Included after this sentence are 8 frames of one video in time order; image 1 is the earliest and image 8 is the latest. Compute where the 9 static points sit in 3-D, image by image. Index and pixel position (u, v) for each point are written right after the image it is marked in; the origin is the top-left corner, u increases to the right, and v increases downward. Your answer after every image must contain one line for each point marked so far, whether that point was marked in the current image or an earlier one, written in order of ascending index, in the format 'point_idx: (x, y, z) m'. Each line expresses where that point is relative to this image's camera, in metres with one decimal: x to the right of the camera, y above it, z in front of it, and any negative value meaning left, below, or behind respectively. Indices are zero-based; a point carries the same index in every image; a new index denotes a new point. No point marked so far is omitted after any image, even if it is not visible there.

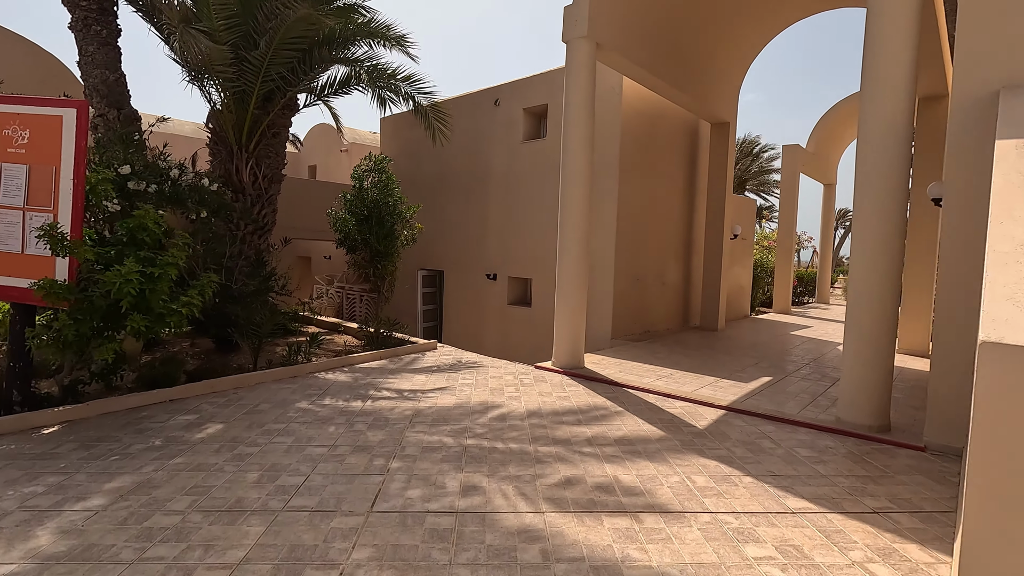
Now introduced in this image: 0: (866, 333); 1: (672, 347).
0: (+2.8, -0.4, +4.2) m
1: (+2.3, -0.8, +7.6) m
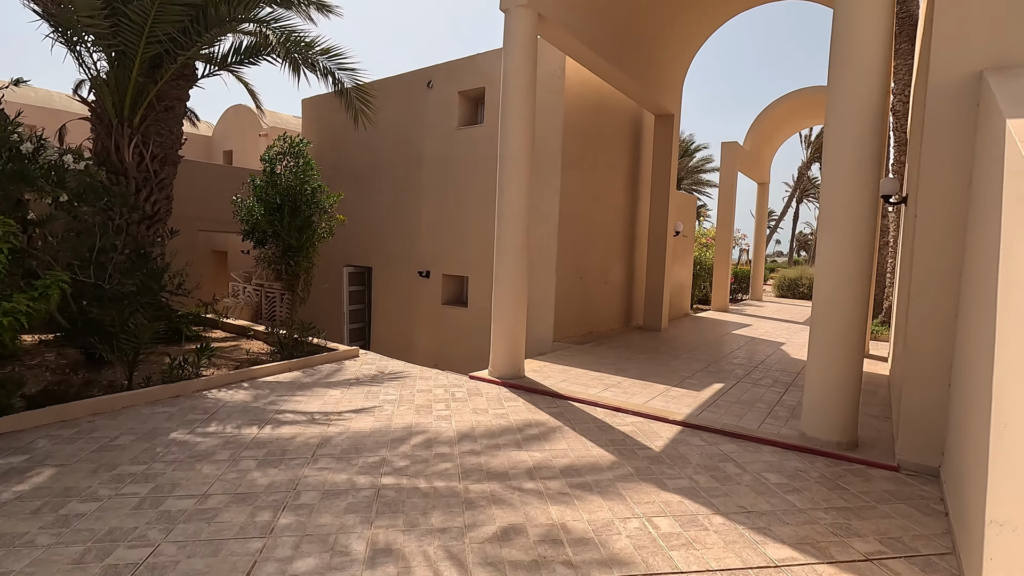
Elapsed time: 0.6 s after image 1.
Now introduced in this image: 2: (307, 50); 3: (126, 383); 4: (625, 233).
0: (+2.3, -0.4, +3.8) m
1: (+1.4, -0.8, +7.2) m
2: (-2.6, +3.1, +6.9) m
3: (-3.5, -0.9, +4.8) m
4: (+2.0, +1.0, +9.3) m
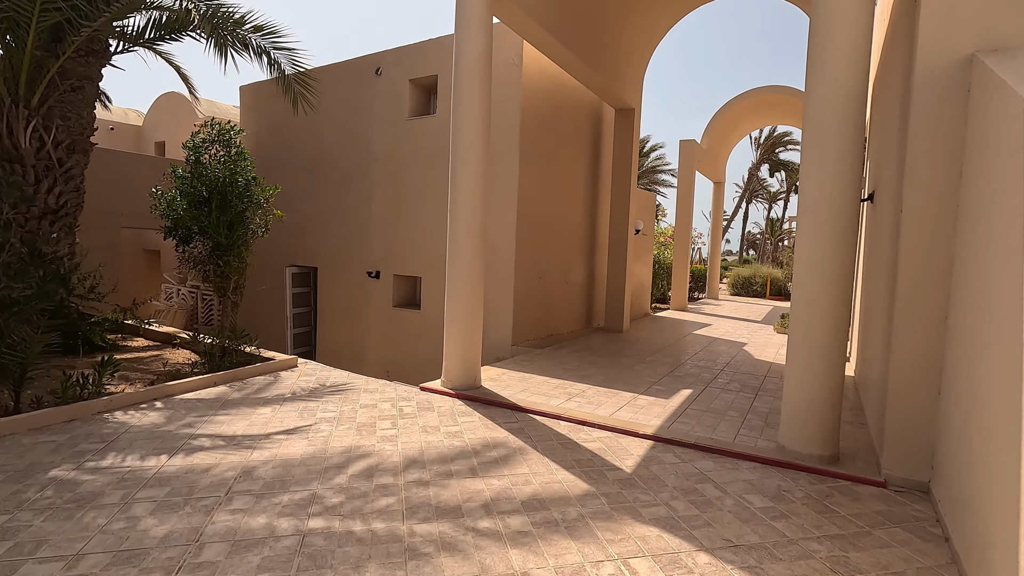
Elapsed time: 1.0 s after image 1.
0: (+2.0, -0.4, +3.5) m
1: (+0.9, -0.8, +6.8) m
2: (-3.2, +3.0, +6.2) m
3: (-3.8, -0.9, +4.1) m
4: (+1.2, +1.0, +9.0) m
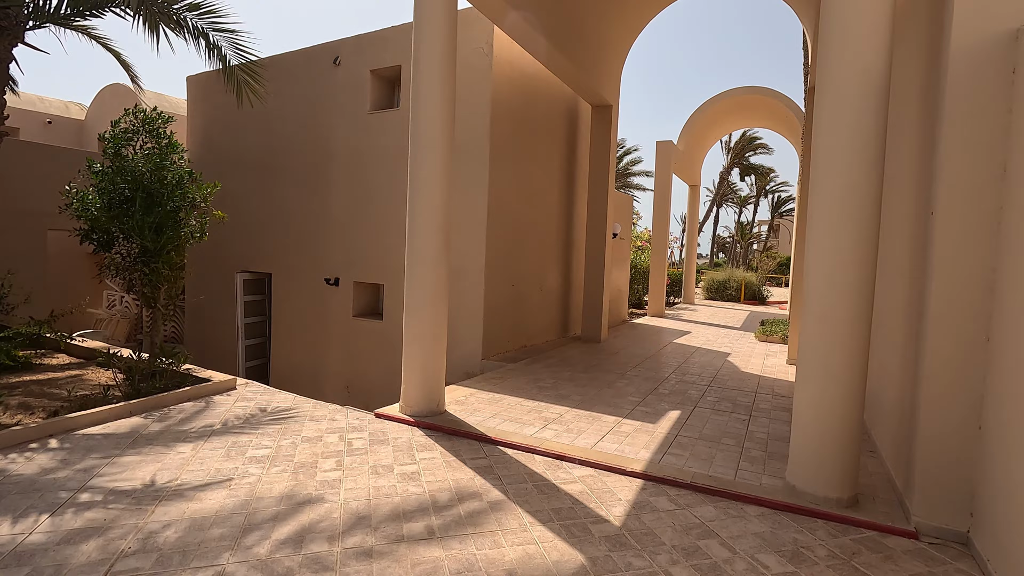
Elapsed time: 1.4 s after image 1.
0: (+1.8, -0.5, +3.0) m
1: (+0.5, -0.9, +6.3) m
2: (-3.5, +2.9, +5.5) m
3: (-4.0, -1.0, +3.3) m
4: (+0.8, +0.8, +8.5) m
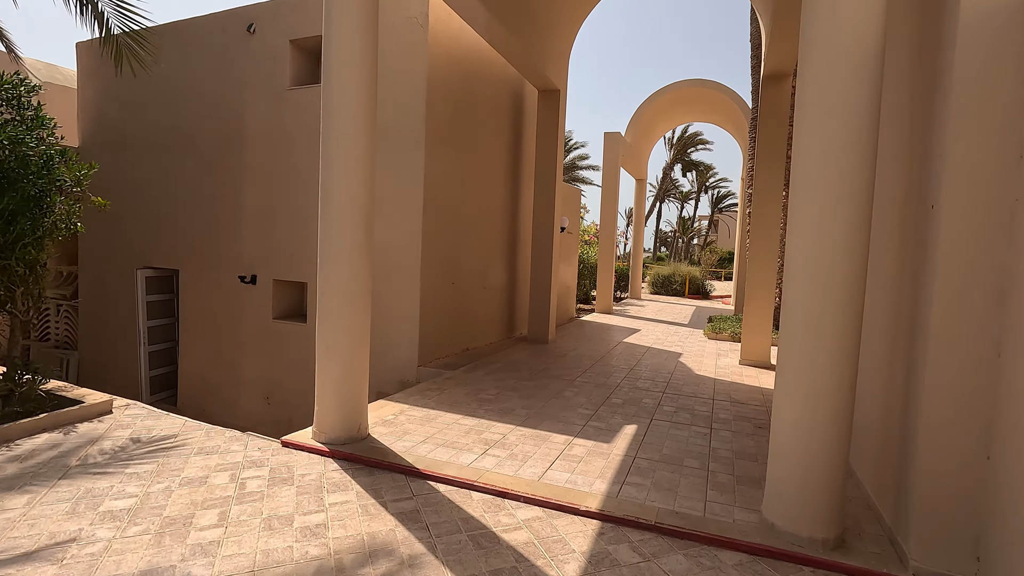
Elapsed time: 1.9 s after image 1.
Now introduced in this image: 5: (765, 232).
0: (+1.5, -0.5, +2.6) m
1: (-0.1, -0.9, +5.7) m
2: (-4.1, +2.9, +4.5) m
3: (-4.4, -1.0, +2.3) m
4: (-0.1, +0.9, +7.9) m
5: (+3.2, +0.7, +6.8) m
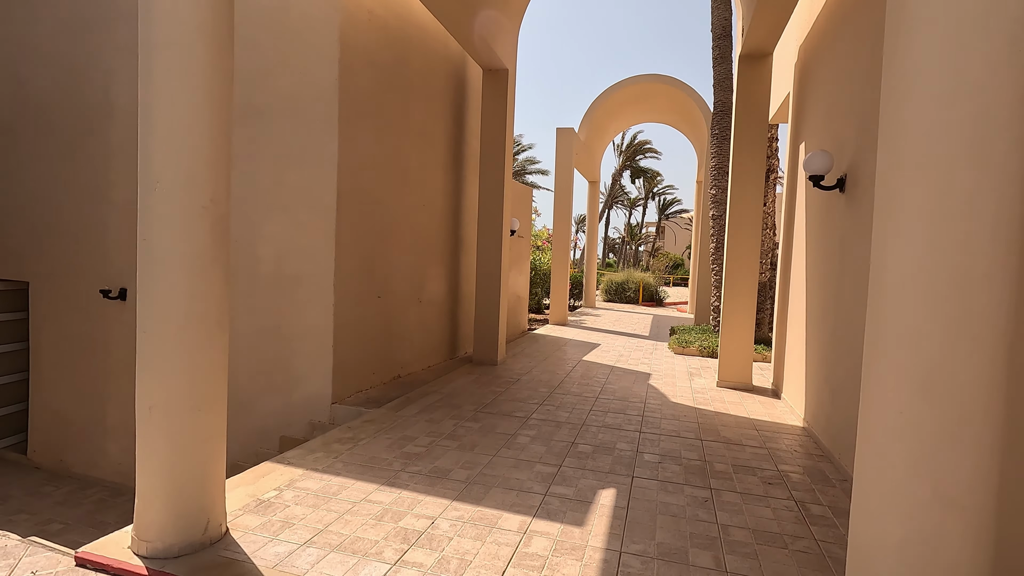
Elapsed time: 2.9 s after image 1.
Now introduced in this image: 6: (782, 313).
0: (+1.2, -0.6, +1.5) m
1: (-0.7, -1.1, +4.5) m
2: (-4.5, +2.8, +3.0) m
3: (-4.6, -1.2, +0.7) m
4: (-0.8, +0.7, +6.7) m
5: (+2.5, +0.6, +5.9) m
6: (+2.9, -0.3, +5.8) m
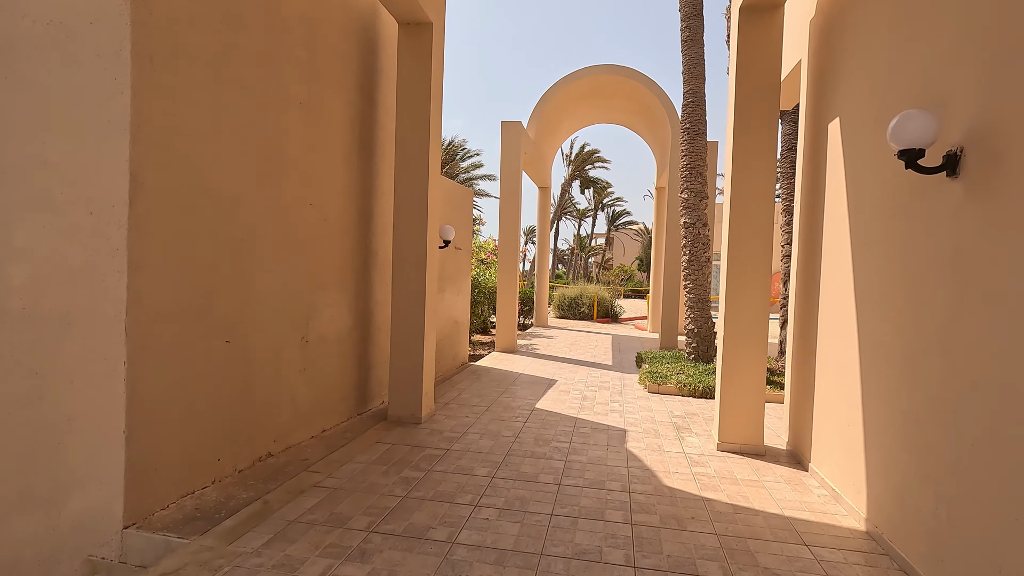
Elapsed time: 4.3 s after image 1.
0: (+1.0, -0.7, -0.1) m
1: (-1.1, -1.3, +2.7) m
2: (-4.8, +2.5, +0.9) m
3: (-4.6, -1.4, -1.4) m
4: (-1.5, +0.4, +4.9) m
5: (+1.9, +0.4, +4.4) m
6: (+2.4, -0.5, +4.4) m
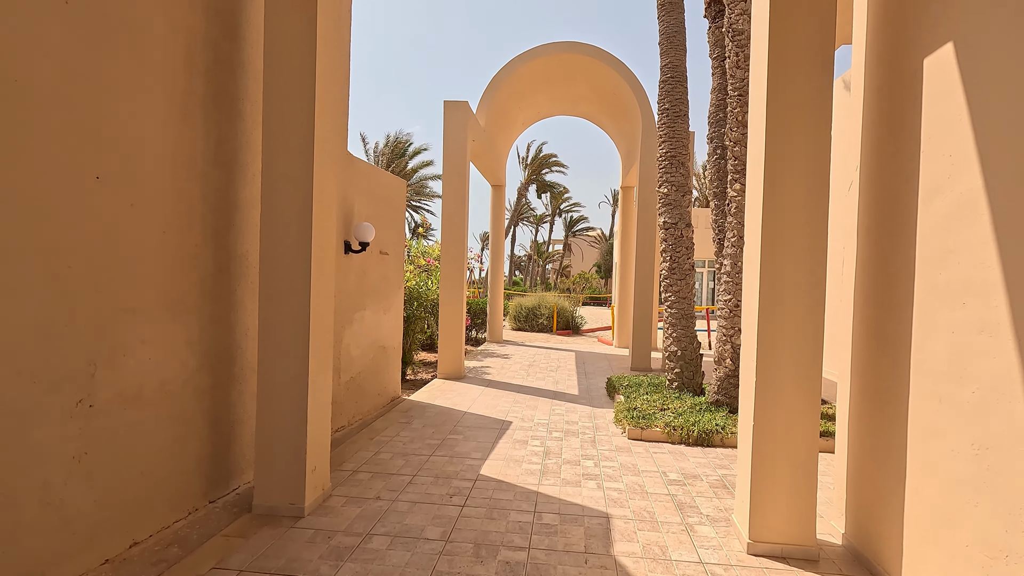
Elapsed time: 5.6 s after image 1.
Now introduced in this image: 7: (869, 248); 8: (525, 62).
0: (+1.0, -0.8, -1.6) m
1: (-1.3, -1.4, +1.0) m
2: (-4.9, +2.4, -1.1) m
3: (-4.5, -1.4, -3.4) m
4: (-1.9, +0.3, +3.2) m
5: (+1.5, +0.2, +3.0) m
6: (+2.0, -0.6, +3.0) m
7: (+2.0, +0.2, +3.0) m
8: (+0.2, +3.9, +9.2) m
